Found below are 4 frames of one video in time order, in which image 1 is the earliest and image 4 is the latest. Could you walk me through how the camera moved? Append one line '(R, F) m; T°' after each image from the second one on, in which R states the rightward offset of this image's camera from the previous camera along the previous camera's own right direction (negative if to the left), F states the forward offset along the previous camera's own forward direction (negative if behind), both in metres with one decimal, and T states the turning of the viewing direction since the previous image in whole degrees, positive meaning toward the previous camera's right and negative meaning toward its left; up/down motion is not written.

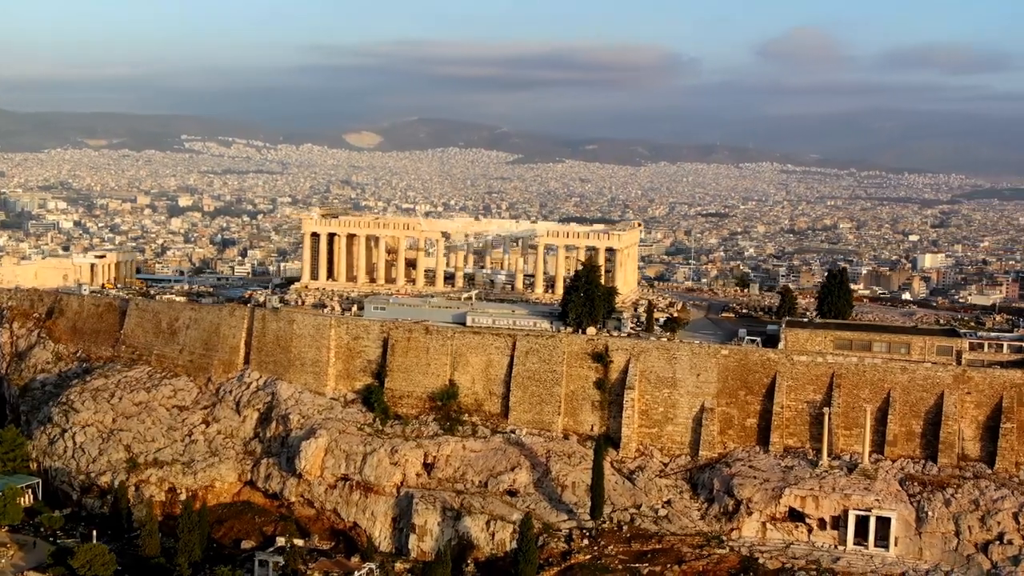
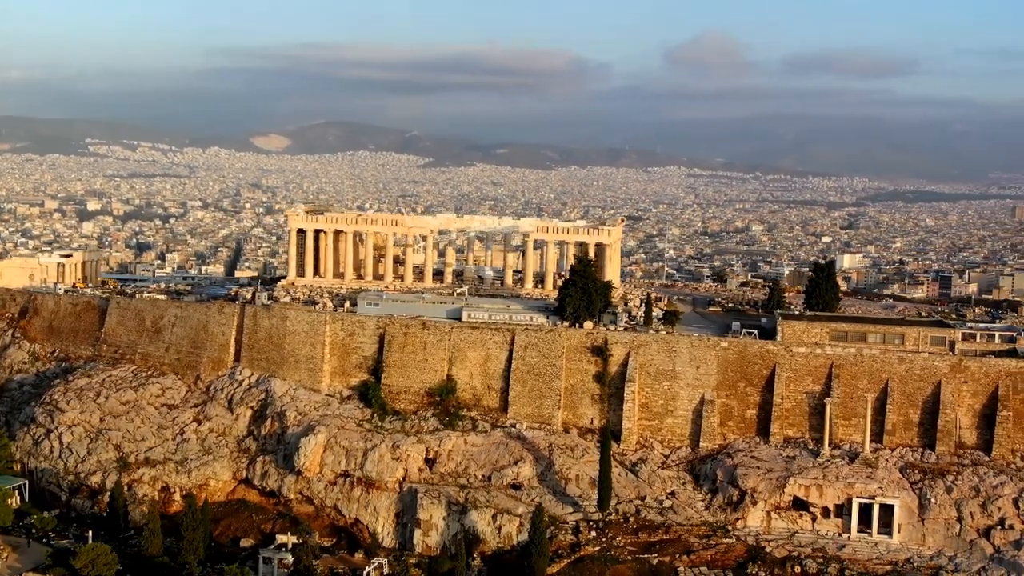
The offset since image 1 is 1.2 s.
(-1.9, 0.0) m; +3°
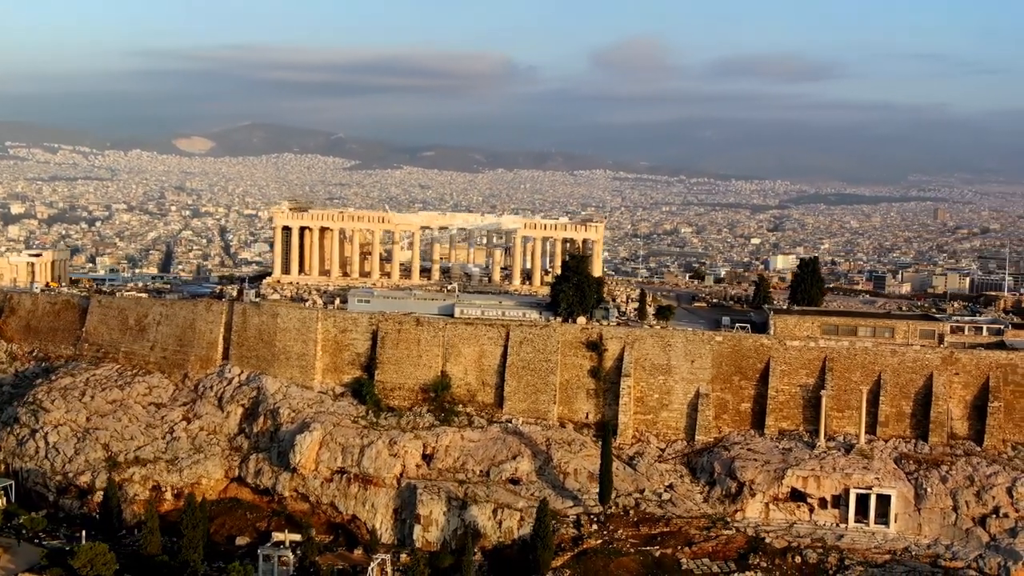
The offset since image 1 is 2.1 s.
(-1.5, -0.1) m; +3°
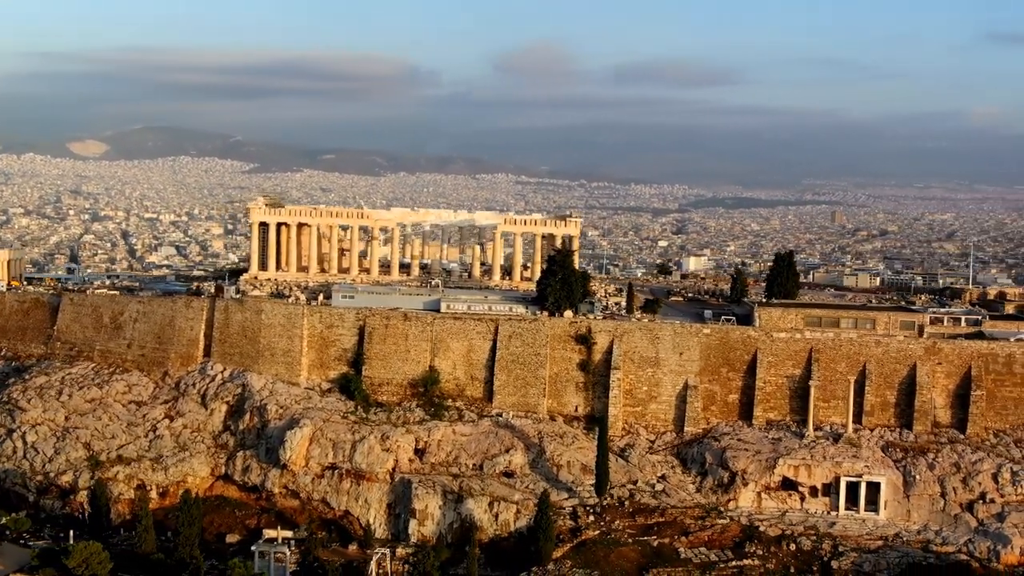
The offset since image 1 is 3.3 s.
(-1.9, -0.1) m; +4°
